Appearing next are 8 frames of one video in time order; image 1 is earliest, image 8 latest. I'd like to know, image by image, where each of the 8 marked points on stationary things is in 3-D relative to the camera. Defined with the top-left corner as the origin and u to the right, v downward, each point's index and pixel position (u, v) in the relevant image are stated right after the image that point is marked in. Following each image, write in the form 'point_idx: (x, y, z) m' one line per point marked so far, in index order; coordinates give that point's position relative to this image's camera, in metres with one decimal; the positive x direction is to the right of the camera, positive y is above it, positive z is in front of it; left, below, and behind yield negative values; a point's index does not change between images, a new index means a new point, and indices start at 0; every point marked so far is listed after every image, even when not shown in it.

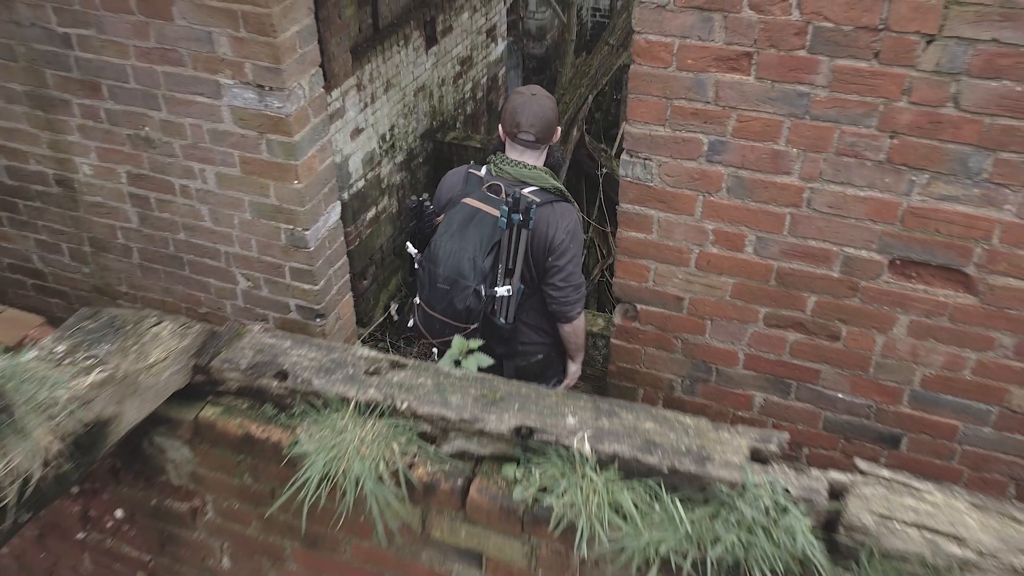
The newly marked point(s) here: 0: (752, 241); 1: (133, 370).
0: (+0.5, +0.1, +1.8) m
1: (-0.5, -0.1, +1.2) m
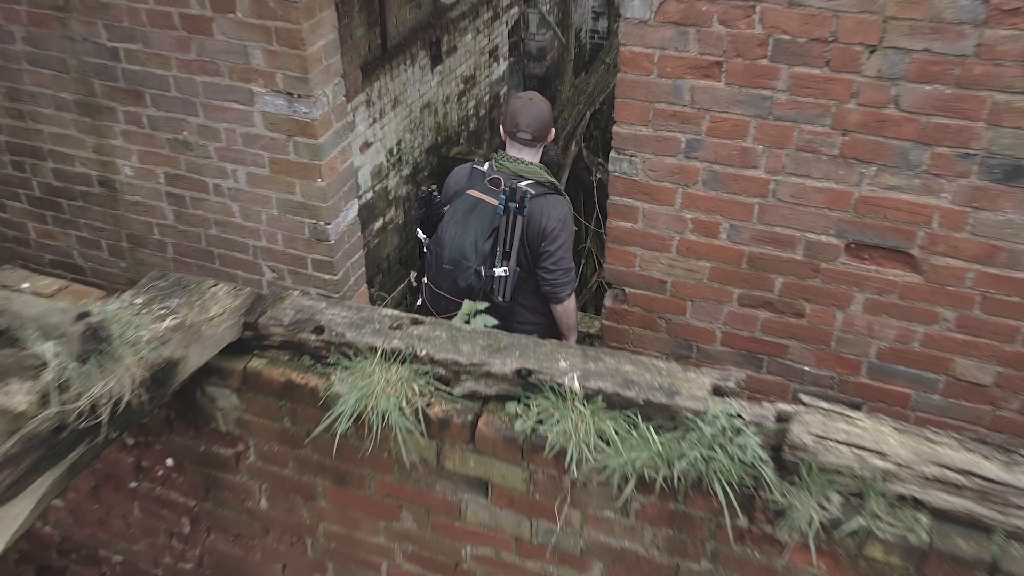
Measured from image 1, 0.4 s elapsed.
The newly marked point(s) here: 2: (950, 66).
0: (+0.5, +0.1, +2.0) m
1: (-0.5, -0.1, +1.4) m
2: (+0.8, +0.4, +1.7) m
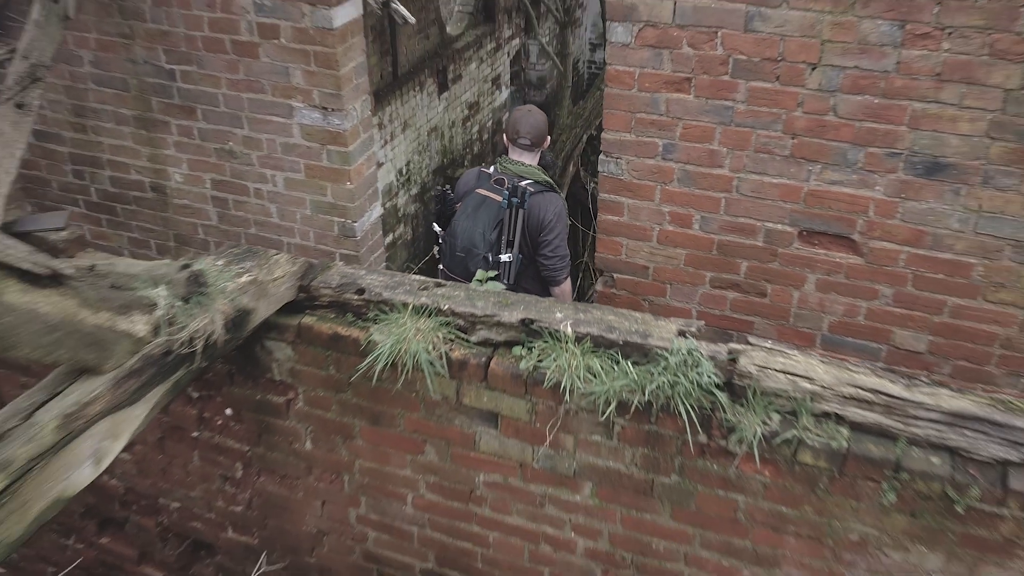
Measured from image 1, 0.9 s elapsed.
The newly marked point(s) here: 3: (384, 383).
0: (+0.5, +0.2, +2.4) m
1: (-0.5, 0.0, +1.8) m
2: (+0.9, +0.5, +2.1) m
3: (-0.3, -0.2, +1.9) m
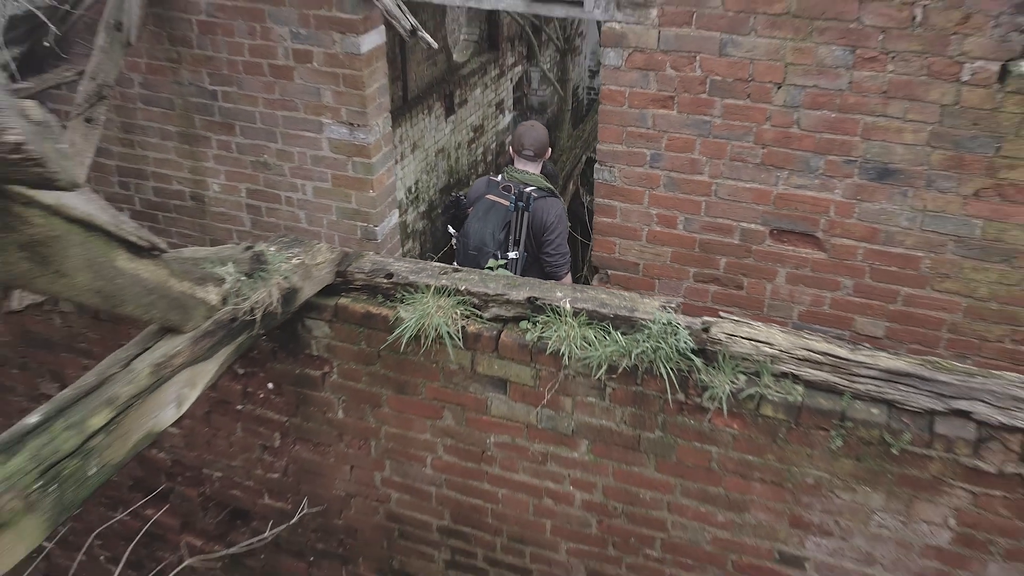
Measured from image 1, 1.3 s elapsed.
0: (+0.5, +0.2, +2.7) m
1: (-0.5, +0.1, +2.1) m
2: (+0.9, +0.5, +2.4) m
3: (-0.3, -0.2, +2.2) m
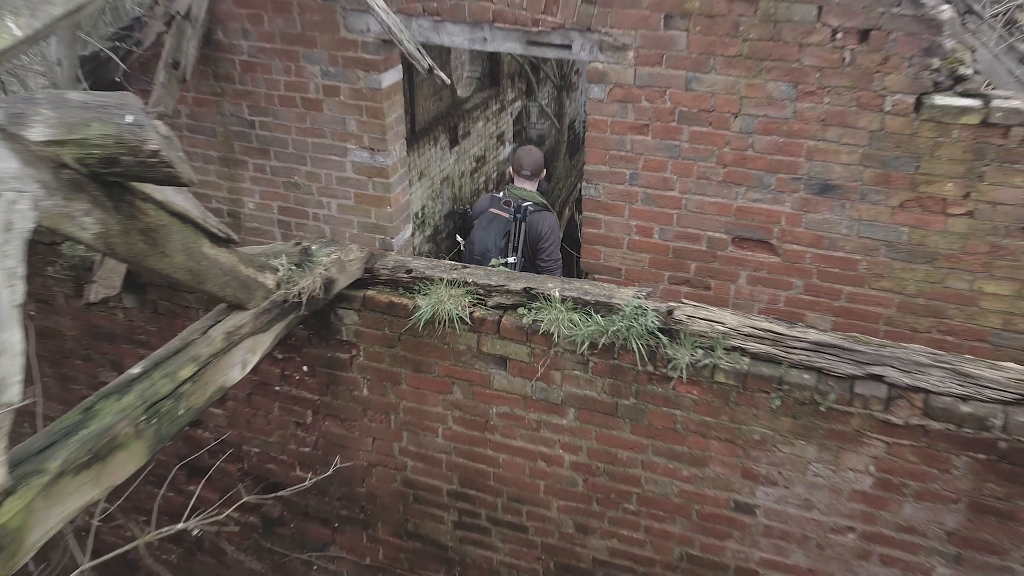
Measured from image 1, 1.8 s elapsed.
0: (+0.5, +0.2, +3.2) m
1: (-0.5, +0.1, +2.6) m
2: (+0.9, +0.5, +2.8) m
3: (-0.3, -0.2, +2.7) m
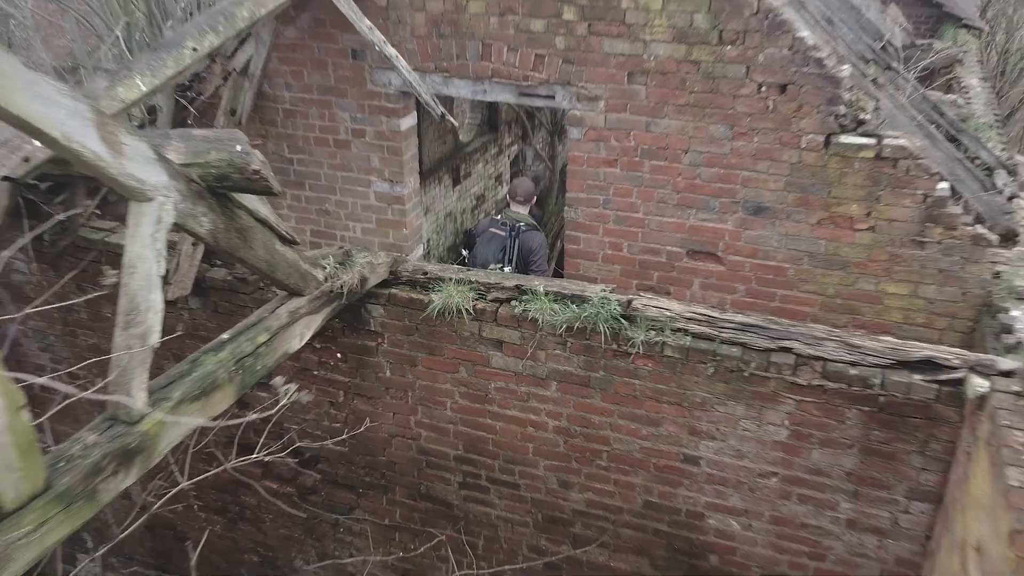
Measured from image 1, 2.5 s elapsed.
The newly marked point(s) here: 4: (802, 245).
0: (+0.5, +0.2, +3.9) m
1: (-0.5, +0.1, +3.2) m
2: (+0.9, +0.5, +3.6) m
3: (-0.3, -0.1, +3.3) m
4: (+1.2, +0.2, +3.6) m
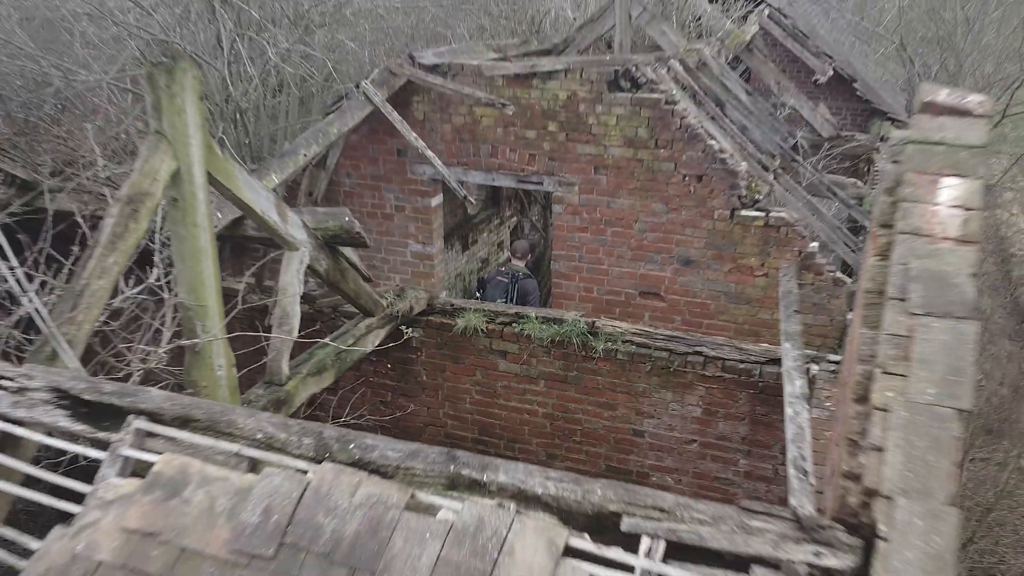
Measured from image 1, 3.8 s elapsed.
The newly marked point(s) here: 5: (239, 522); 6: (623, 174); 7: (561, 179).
0: (+0.5, 0.0, +5.3) m
1: (-0.5, -0.1, +4.7) m
2: (+0.9, +0.4, +5.0) m
3: (-0.3, -0.3, +4.8) m
4: (+1.2, 0.0, +5.0) m
5: (-0.6, -0.5, +2.0) m
6: (+0.6, +0.7, +5.0) m
7: (+0.3, +0.7, +5.2) m
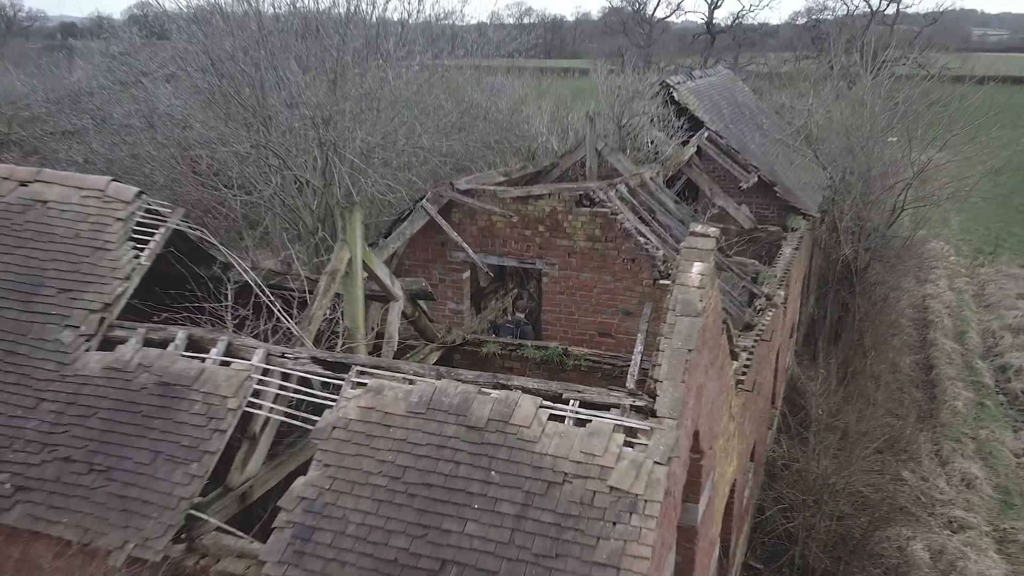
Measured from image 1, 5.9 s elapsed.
0: (+0.6, -0.4, +8.2) m
1: (-0.5, -0.4, +7.6) m
2: (+0.9, 0.0, +8.0) m
3: (-0.2, -0.7, +7.6) m
4: (+1.2, -0.4, +7.9) m
5: (-0.6, -0.6, +4.8) m
6: (+0.7, +0.3, +8.0) m
7: (+0.3, +0.3, +8.2) m
